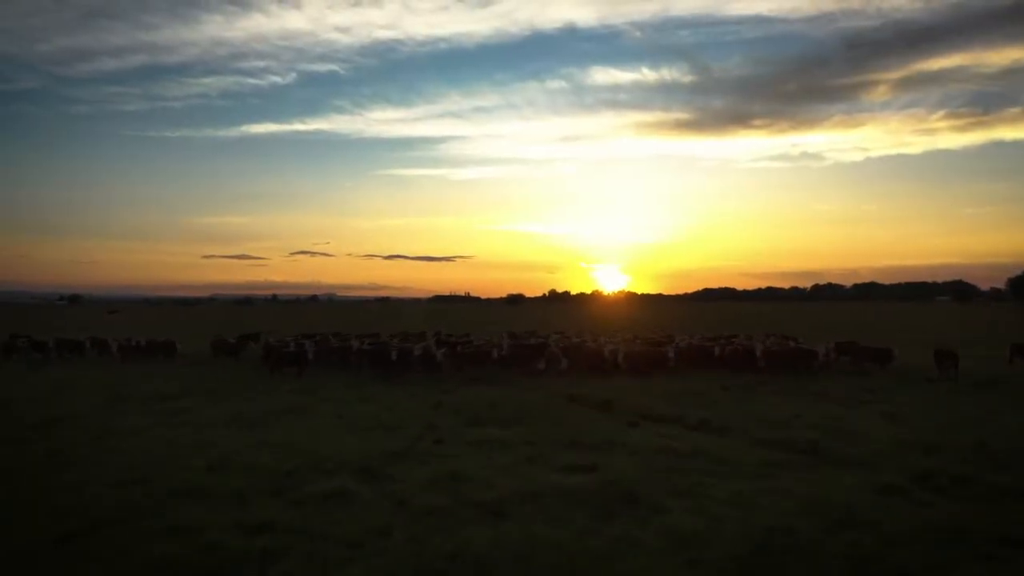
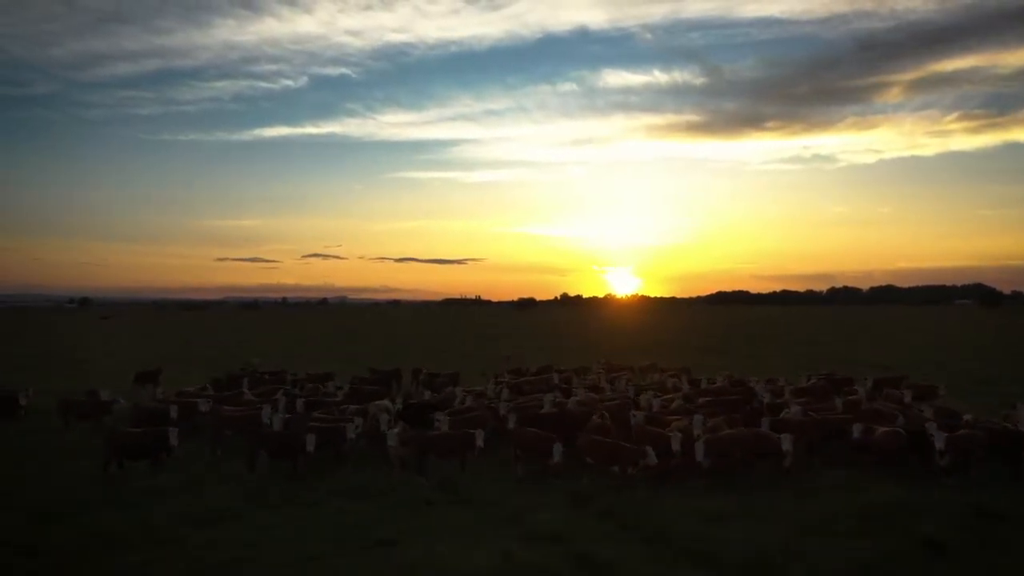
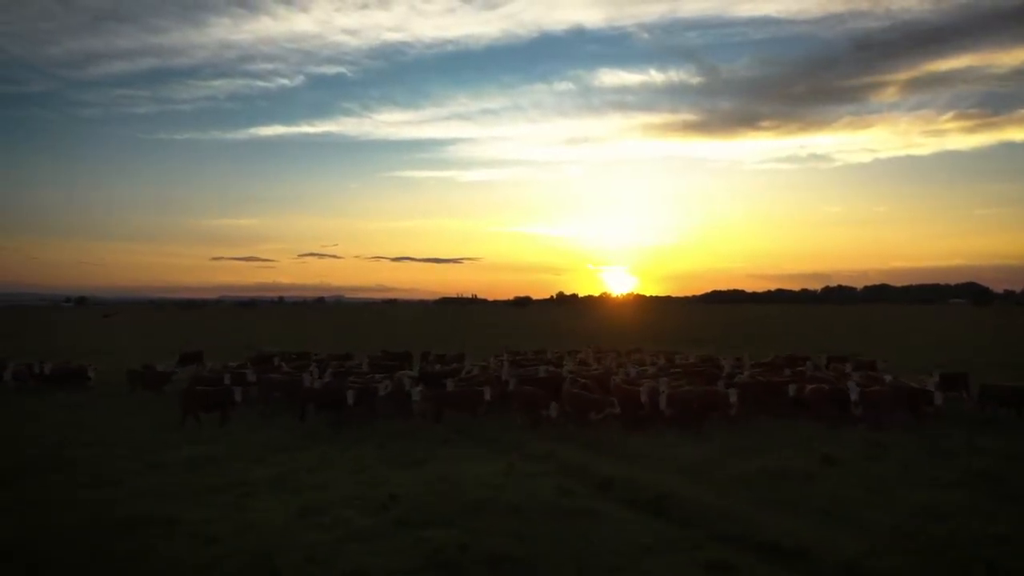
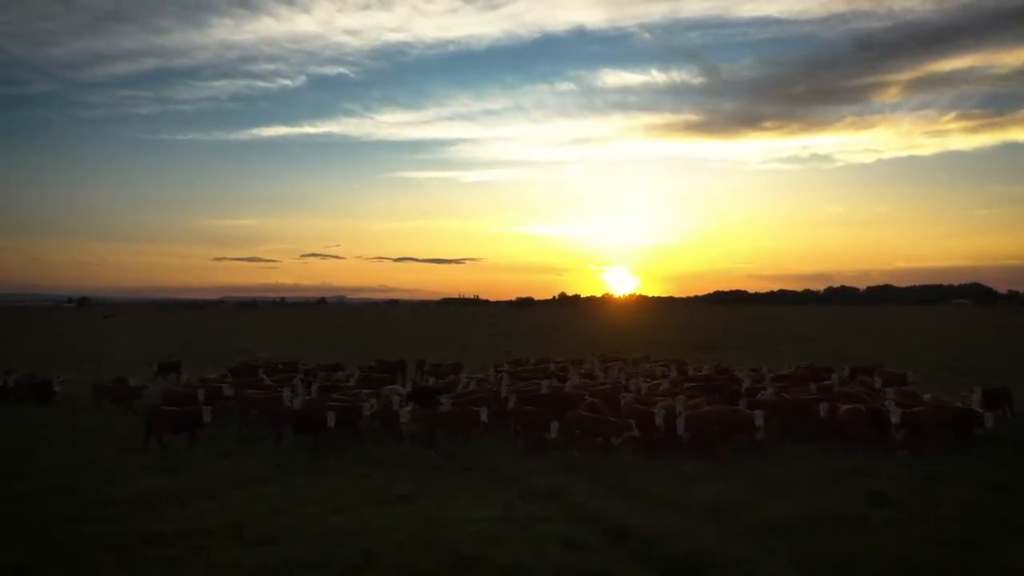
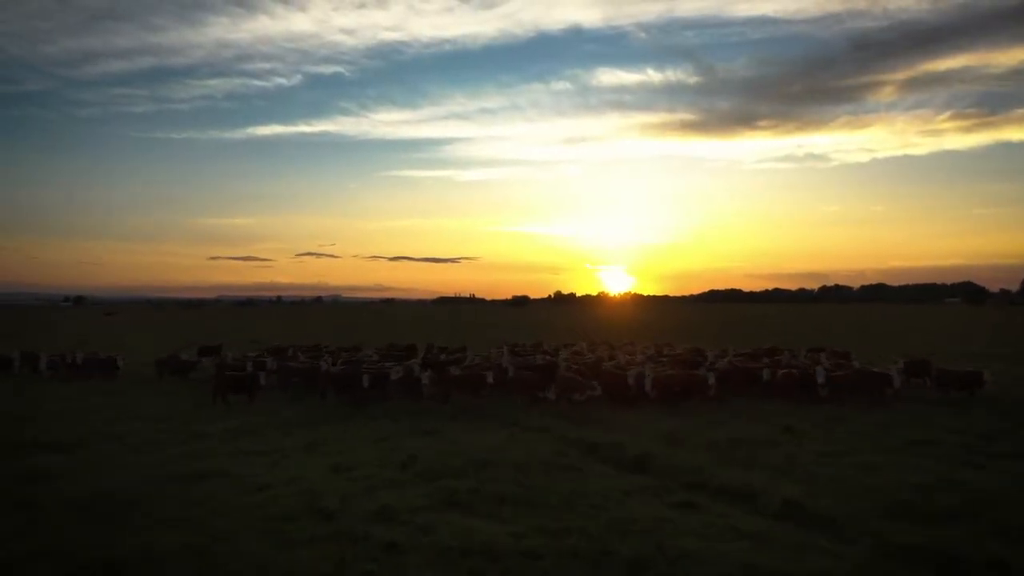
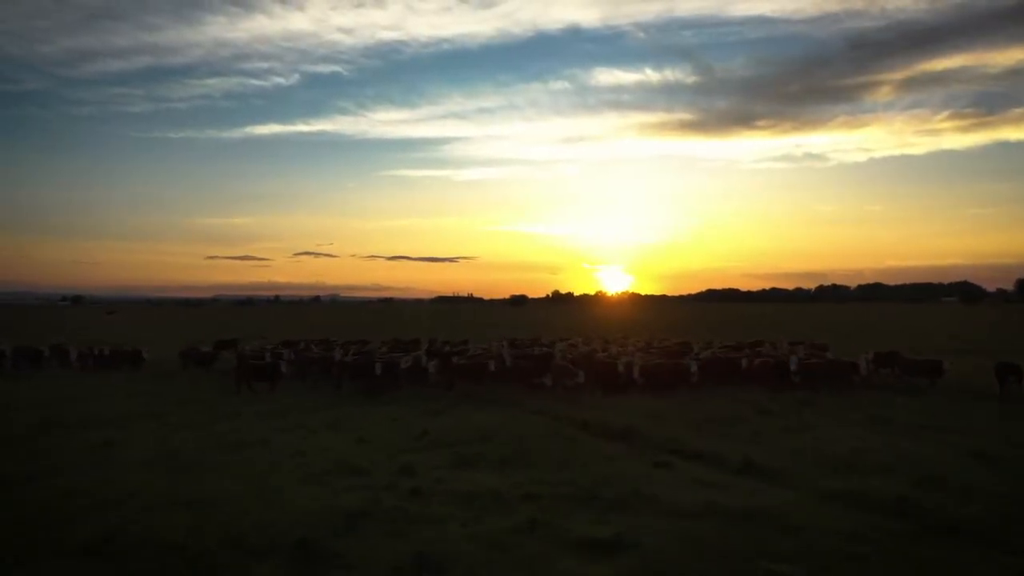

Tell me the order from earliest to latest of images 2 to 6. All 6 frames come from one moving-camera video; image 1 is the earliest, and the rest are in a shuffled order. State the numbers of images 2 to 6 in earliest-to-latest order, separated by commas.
6, 5, 3, 4, 2
